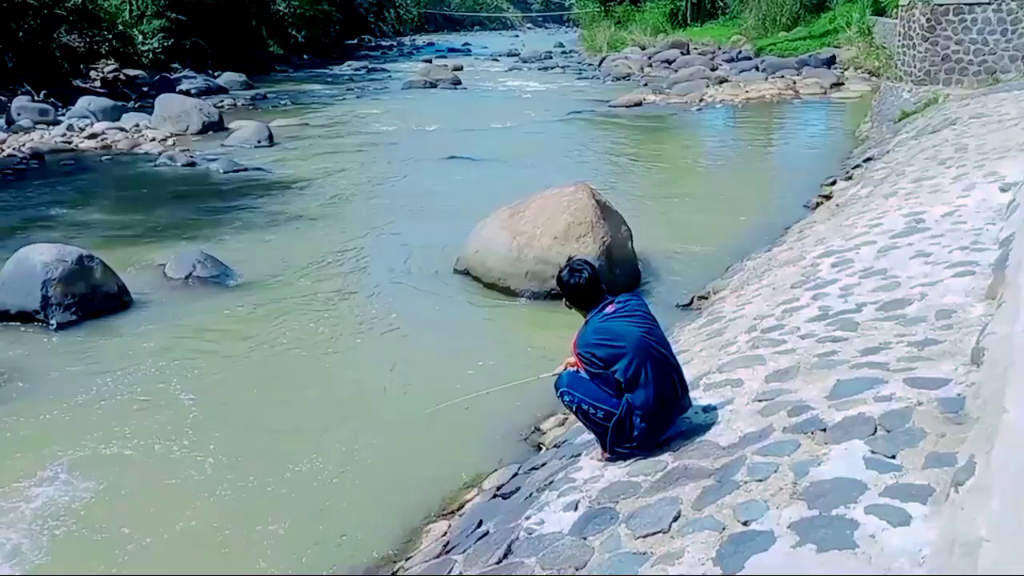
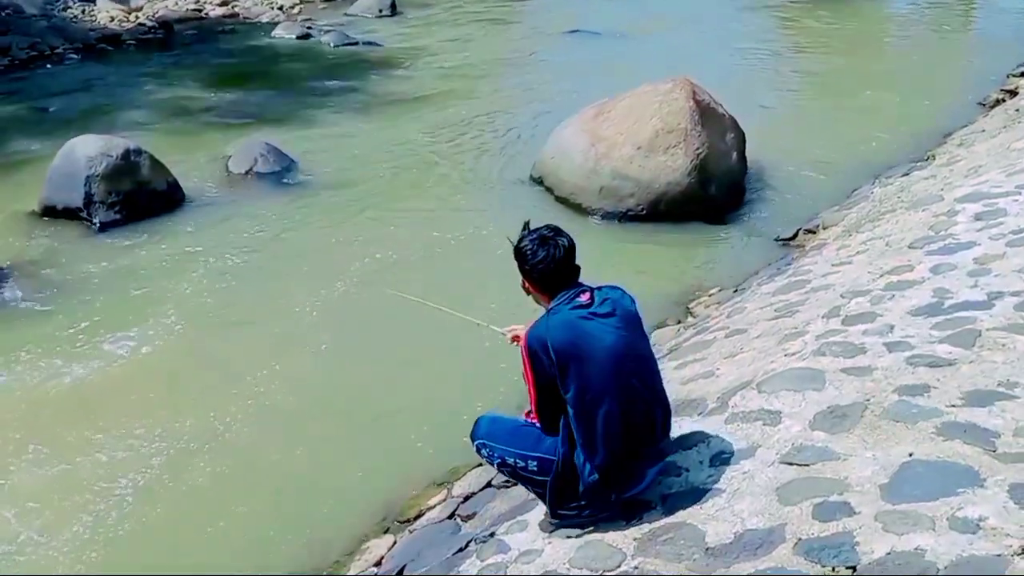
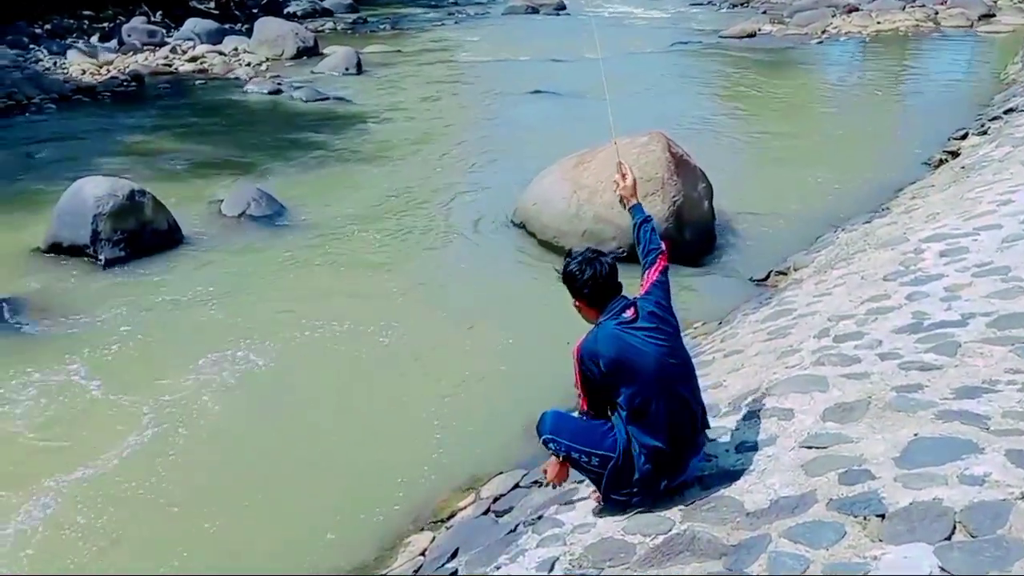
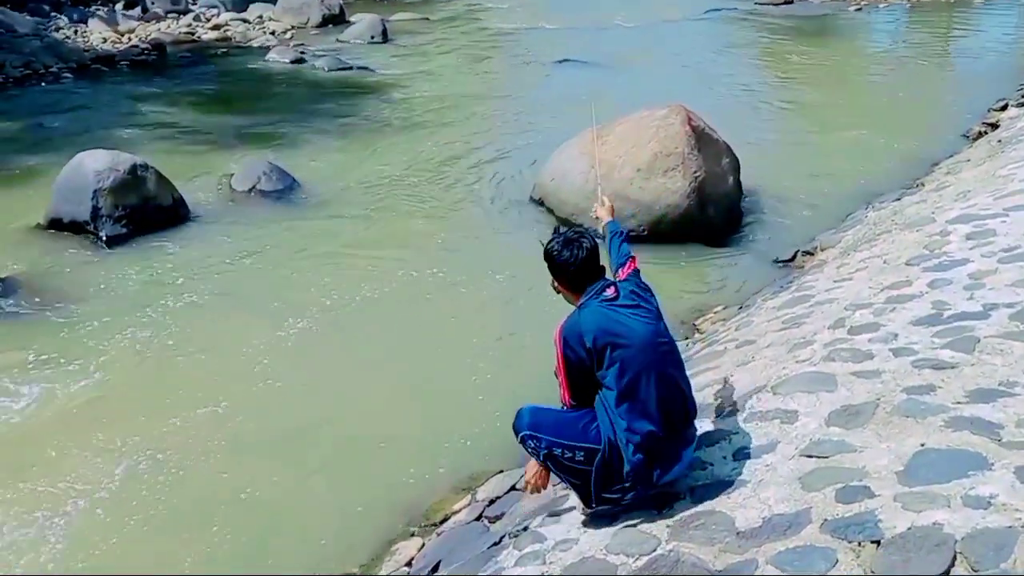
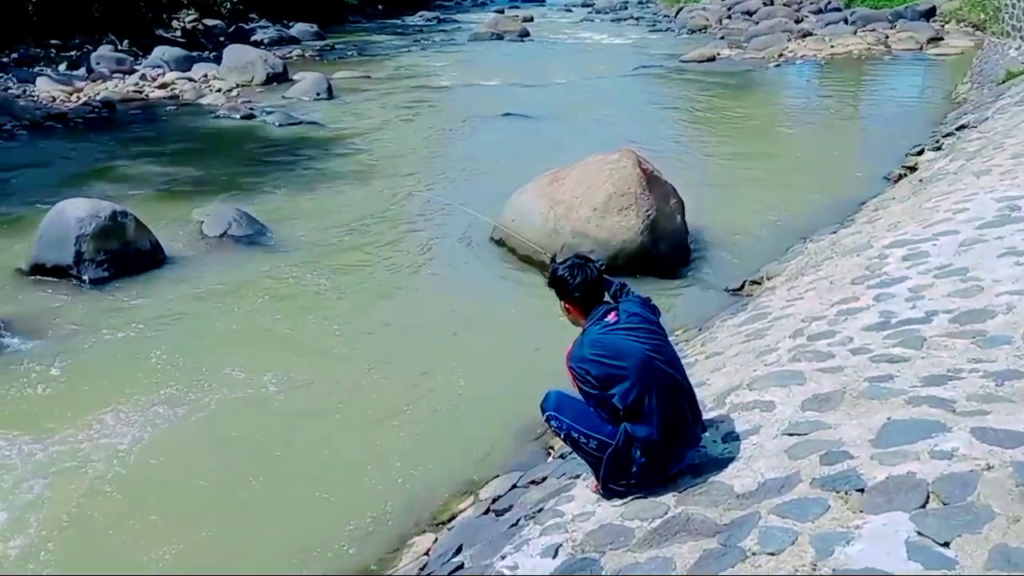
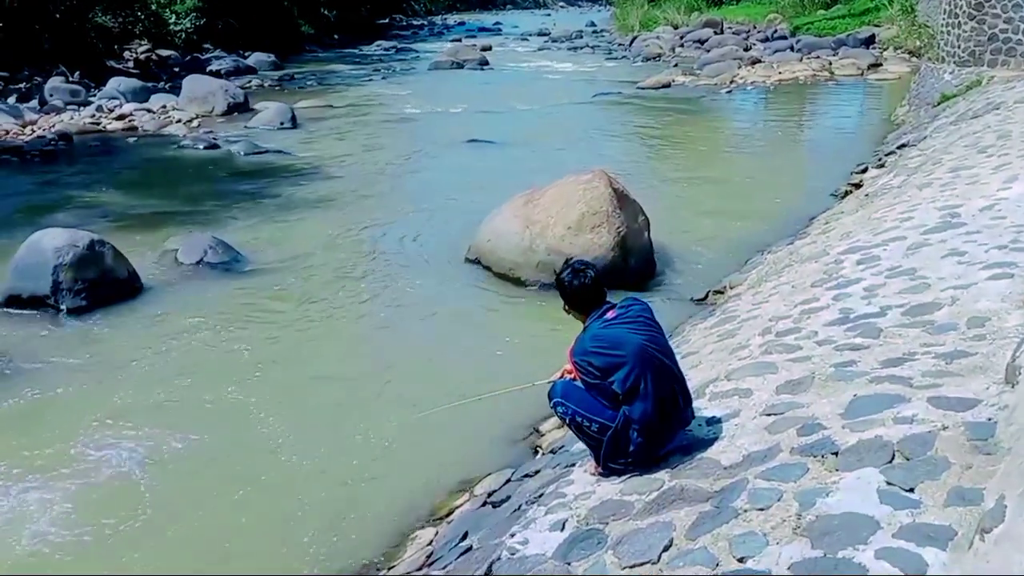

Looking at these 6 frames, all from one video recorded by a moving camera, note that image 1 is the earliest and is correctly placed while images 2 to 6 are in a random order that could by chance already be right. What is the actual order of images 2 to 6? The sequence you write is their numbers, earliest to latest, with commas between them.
6, 5, 3, 4, 2
